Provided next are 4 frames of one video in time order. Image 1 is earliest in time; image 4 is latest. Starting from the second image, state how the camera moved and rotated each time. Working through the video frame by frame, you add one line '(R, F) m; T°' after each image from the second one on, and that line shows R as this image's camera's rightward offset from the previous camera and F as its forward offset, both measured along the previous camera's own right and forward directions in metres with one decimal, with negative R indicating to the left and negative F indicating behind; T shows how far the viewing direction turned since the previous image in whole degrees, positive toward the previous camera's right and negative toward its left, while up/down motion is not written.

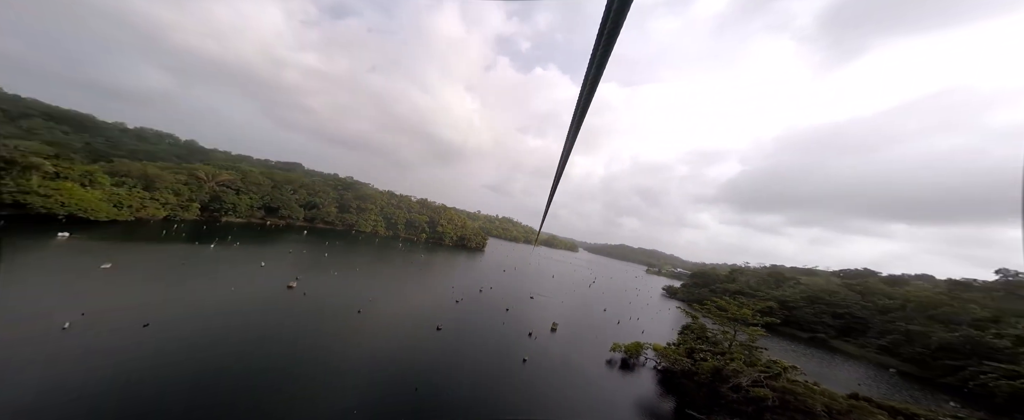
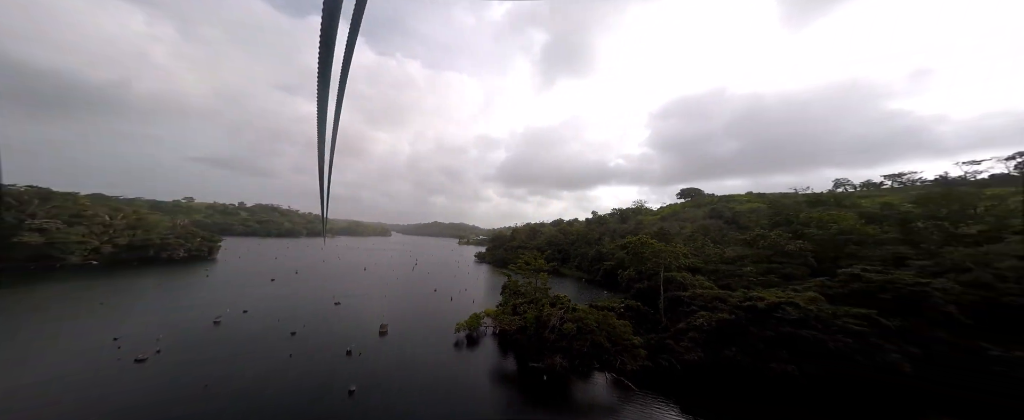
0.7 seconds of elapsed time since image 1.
(-1.3, +0.3) m; +43°
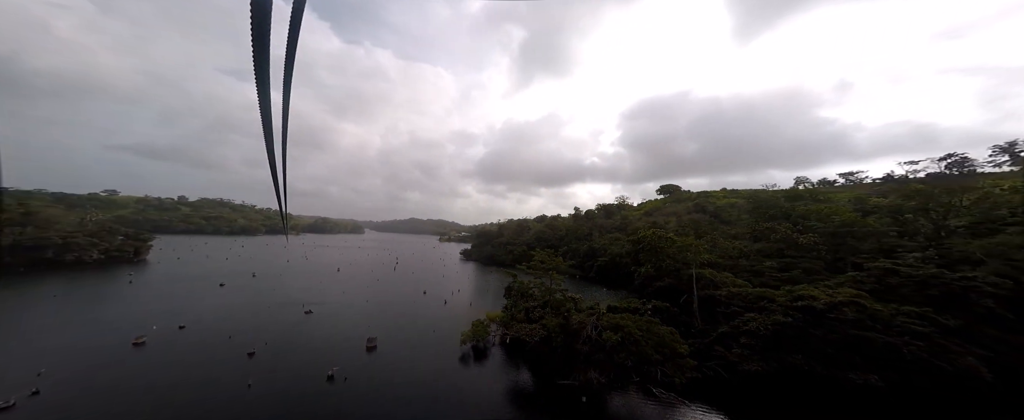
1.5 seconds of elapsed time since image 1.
(-0.9, +0.8) m; +6°
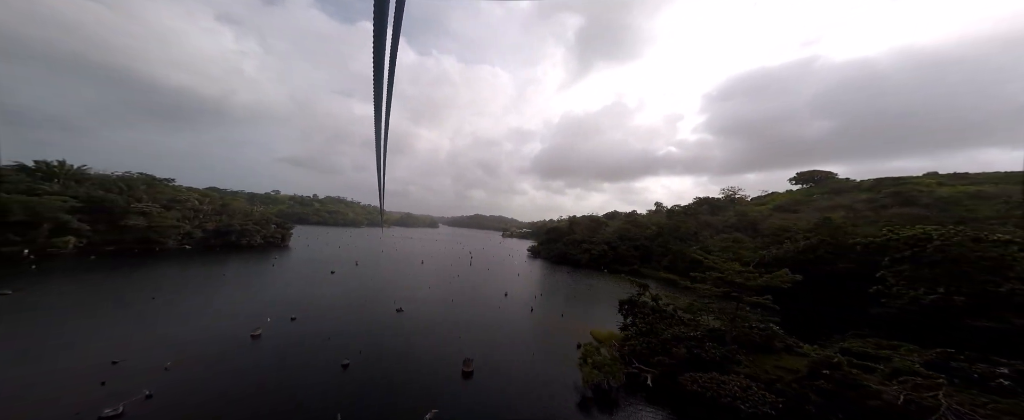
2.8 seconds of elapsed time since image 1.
(-1.6, +2.2) m; -14°
